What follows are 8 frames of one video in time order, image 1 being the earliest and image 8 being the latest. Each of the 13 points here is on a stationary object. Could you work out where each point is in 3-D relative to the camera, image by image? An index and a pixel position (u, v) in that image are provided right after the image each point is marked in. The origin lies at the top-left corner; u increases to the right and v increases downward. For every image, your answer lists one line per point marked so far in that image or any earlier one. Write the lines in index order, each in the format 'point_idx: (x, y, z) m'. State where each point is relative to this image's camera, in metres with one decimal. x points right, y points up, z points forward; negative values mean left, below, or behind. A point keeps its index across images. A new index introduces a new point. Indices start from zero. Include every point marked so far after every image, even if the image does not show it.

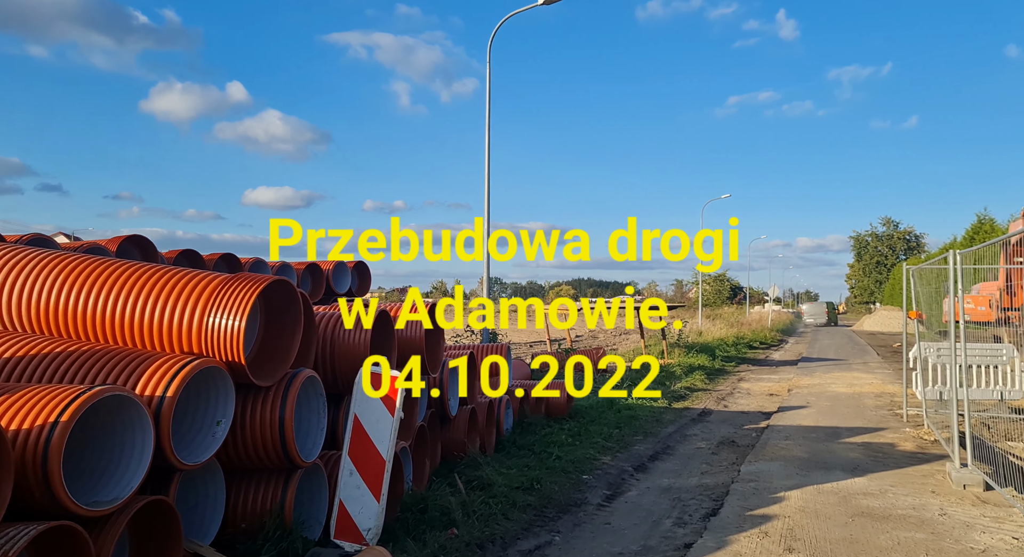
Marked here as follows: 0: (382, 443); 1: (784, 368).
0: (-0.7, -0.9, +3.8) m
1: (+6.2, -2.0, +16.3) m
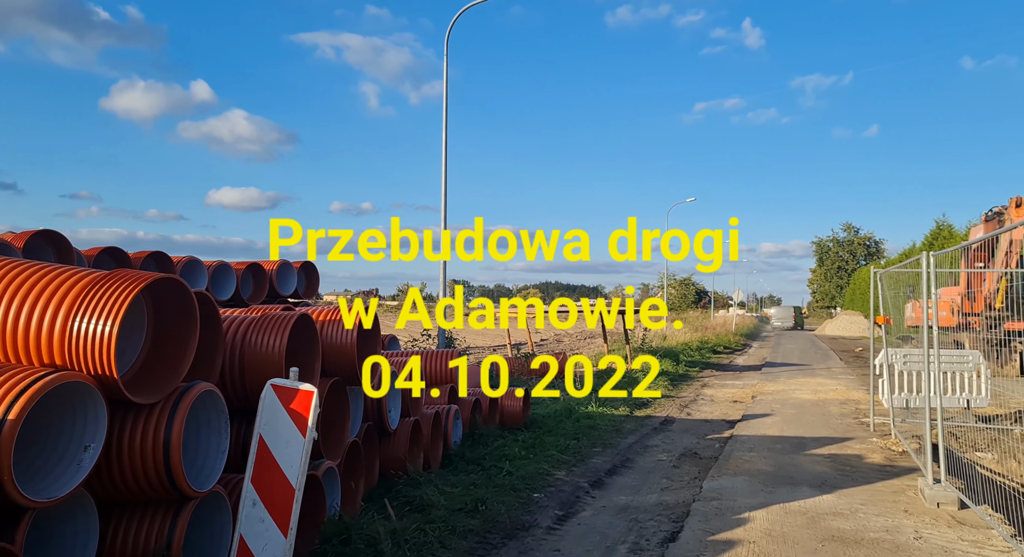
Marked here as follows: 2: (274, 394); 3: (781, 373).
0: (-1.0, -0.9, +3.3) m
1: (+5.3, -2.1, +16.1) m
2: (-1.1, -0.5, +3.4) m
3: (+5.9, -2.1, +15.8) m
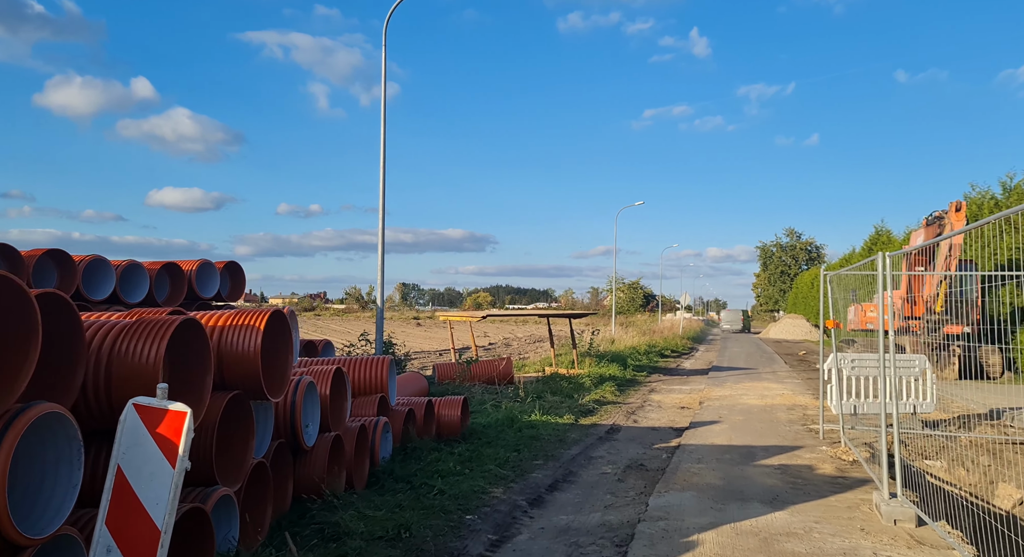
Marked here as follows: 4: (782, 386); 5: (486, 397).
0: (-1.4, -0.9, +2.7) m
1: (+4.1, -2.2, +15.9) m
2: (-1.5, -0.5, +2.8) m
3: (+4.7, -2.2, +15.6) m
4: (+5.3, -2.1, +14.1) m
5: (-0.4, -1.7, +10.5) m
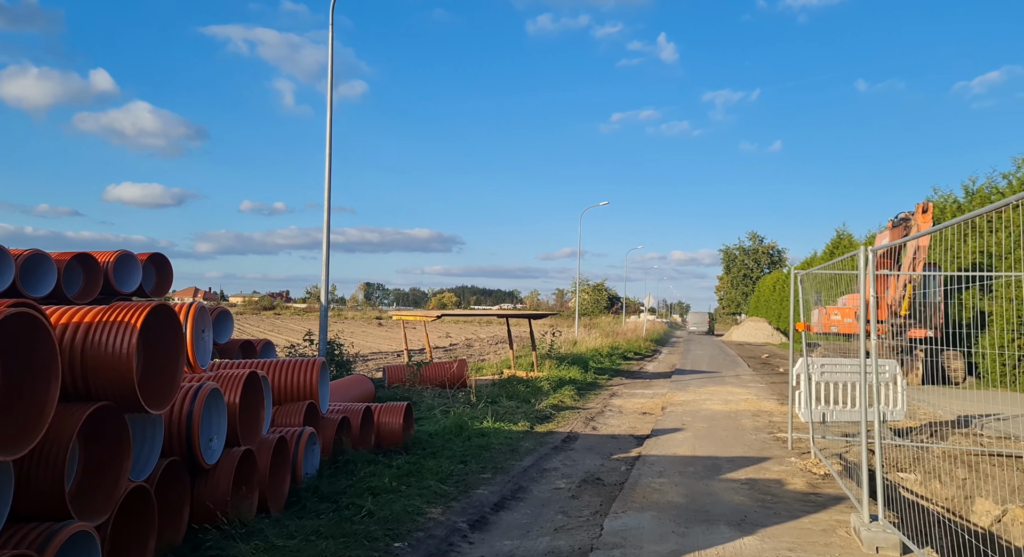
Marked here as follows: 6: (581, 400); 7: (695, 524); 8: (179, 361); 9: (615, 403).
0: (-1.6, -0.8, +2.0) m
1: (+3.2, -2.2, +15.4) m
2: (-1.7, -0.5, +2.1) m
3: (+3.8, -2.2, +15.2) m
4: (+4.5, -2.1, +13.7) m
5: (-1.0, -1.7, +9.8) m
6: (+1.2, -2.1, +12.0) m
7: (+1.3, -1.7, +4.9) m
8: (-1.8, -0.4, +3.9) m
9: (+1.8, -2.1, +12.1) m
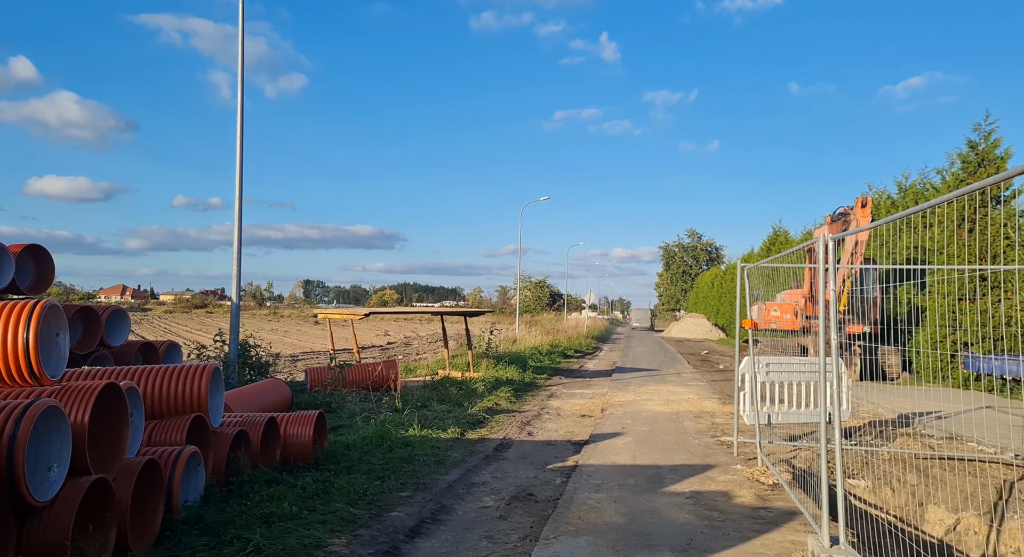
0: (-1.9, -0.8, +1.2) m
1: (+1.8, -2.1, +15.0) m
2: (-2.0, -0.4, +1.2) m
3: (+2.5, -2.1, +14.8) m
4: (+3.3, -2.1, +13.3) m
5: (-1.9, -1.6, +9.0) m
6: (+0.1, -2.0, +11.3) m
7: (+0.7, -1.6, +4.3) m
8: (-2.2, -0.4, +3.0) m
9: (+0.7, -2.0, +11.5) m
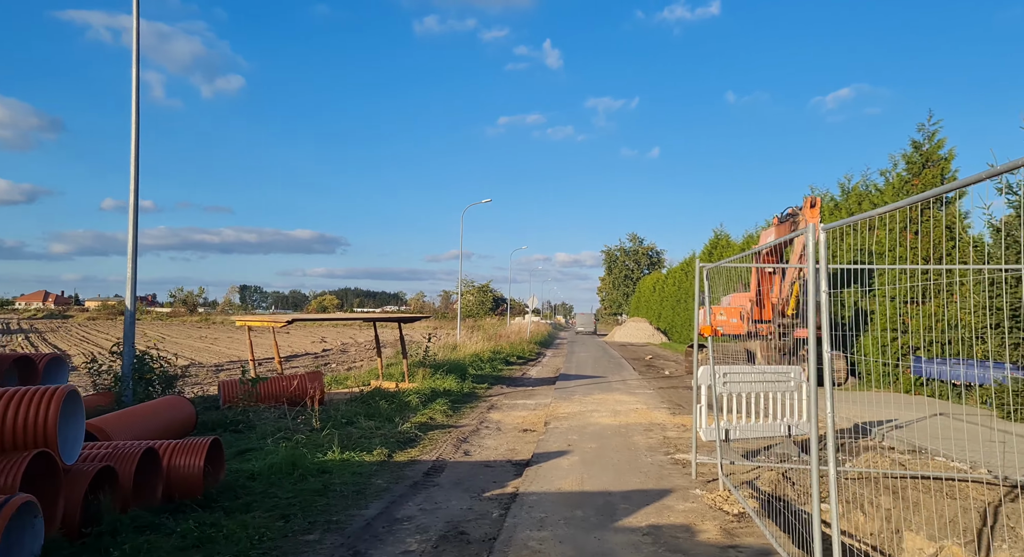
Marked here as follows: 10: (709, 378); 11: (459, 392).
0: (-2.0, -0.8, +0.2) m
1: (+0.6, -2.2, +14.2) m
2: (-2.1, -0.4, +0.2) m
3: (+1.2, -2.2, +14.1) m
4: (+2.2, -2.1, +12.6) m
5: (-2.7, -1.7, +8.0) m
6: (-0.9, -2.0, +10.5) m
7: (+0.4, -1.6, +3.5) m
8: (-2.5, -0.4, +2.0) m
9: (-0.3, -2.1, +10.7) m
10: (+2.0, -1.0, +7.3) m
11: (-0.9, -2.0, +12.8) m
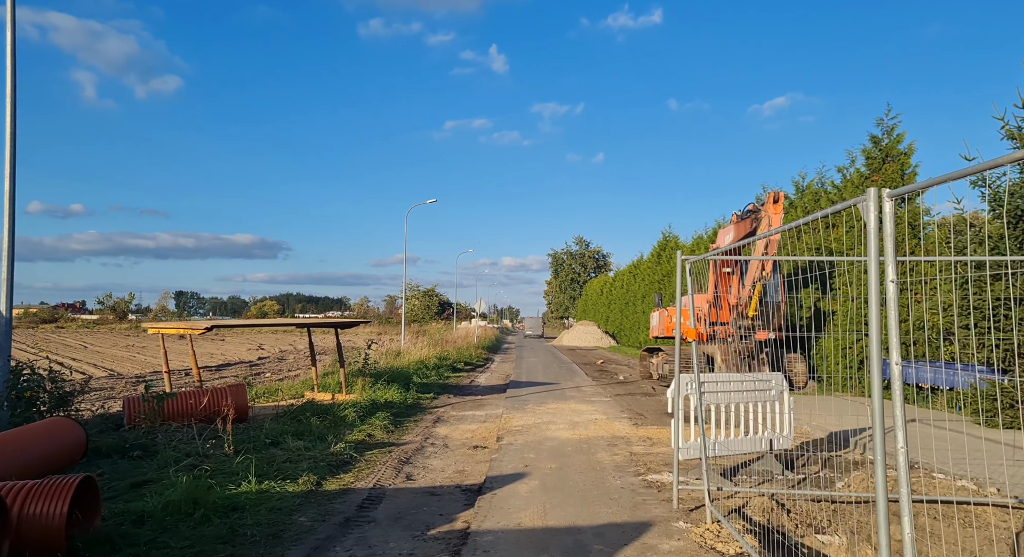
0: (-1.9, -0.7, -0.9) m
1: (-0.4, -2.2, +13.2) m
2: (-2.1, -0.4, -0.9) m
3: (+0.3, -2.2, +13.1) m
4: (+1.3, -2.1, +11.8) m
5: (-3.2, -1.7, +6.8) m
6: (-1.5, -2.0, +9.4) m
7: (+0.2, -1.6, +2.5) m
8: (-2.5, -0.4, +0.8) m
9: (-1.0, -2.1, +9.7) m
10: (+1.6, -1.0, +6.5) m
11: (-1.8, -2.1, +11.7) m
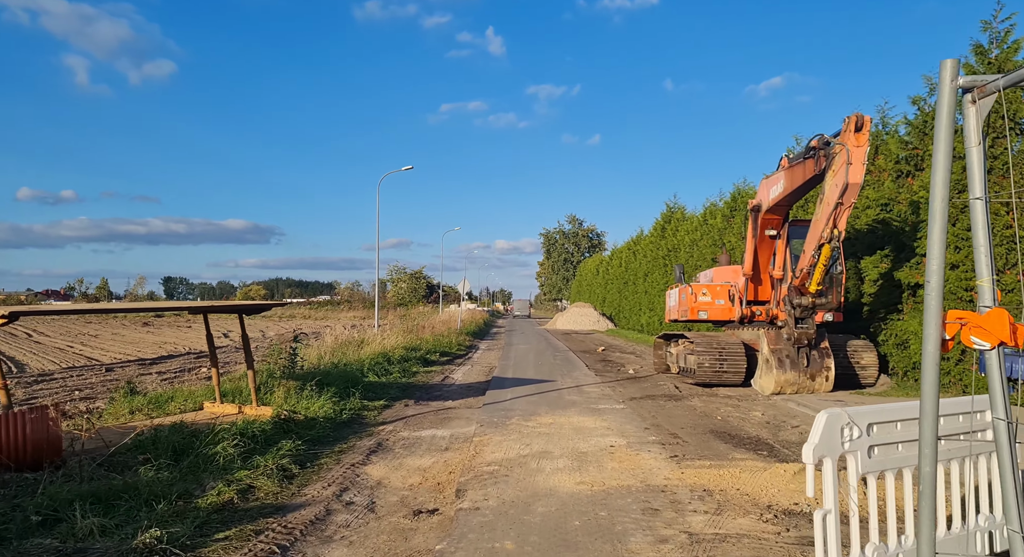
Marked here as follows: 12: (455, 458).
0: (-2.1, -0.6, -4.5) m
1: (-0.7, -1.8, +9.7) m
2: (-2.2, -0.2, -4.5) m
3: (0.0, -1.7, +9.7) m
4: (+1.1, -1.7, +8.3) m
5: (-3.4, -1.4, +3.3) m
6: (-1.8, -1.7, +5.9) m
7: (0.0, -1.4, -1.0) m
8: (-2.7, -0.2, -2.7) m
9: (-1.2, -1.7, +6.2) m
10: (+1.3, -0.7, +3.0) m
11: (-2.1, -1.6, +8.2) m
12: (-0.5, -1.7, +6.7) m
